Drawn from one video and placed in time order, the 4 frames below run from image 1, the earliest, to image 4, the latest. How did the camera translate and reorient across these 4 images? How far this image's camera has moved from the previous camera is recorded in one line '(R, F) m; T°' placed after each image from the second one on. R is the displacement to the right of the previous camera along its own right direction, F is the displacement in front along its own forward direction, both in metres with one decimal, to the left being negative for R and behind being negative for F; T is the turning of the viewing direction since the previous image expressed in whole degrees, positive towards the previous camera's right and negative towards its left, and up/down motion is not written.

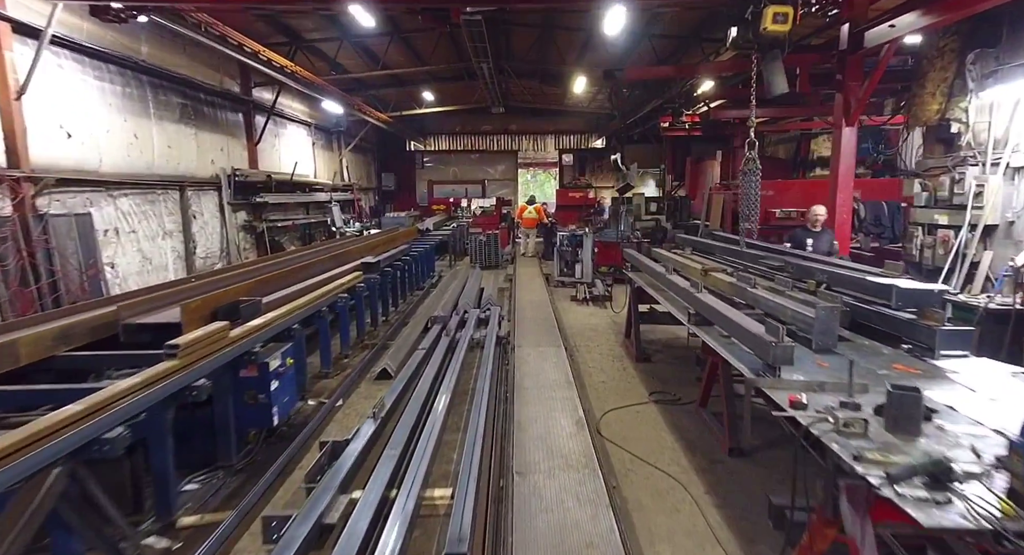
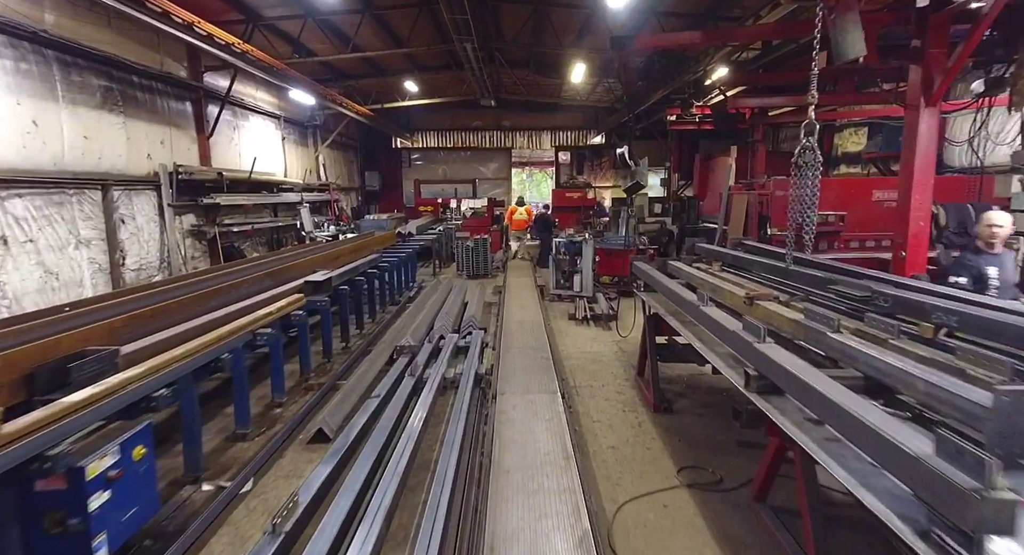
(+0.1, +0.8) m; 0°
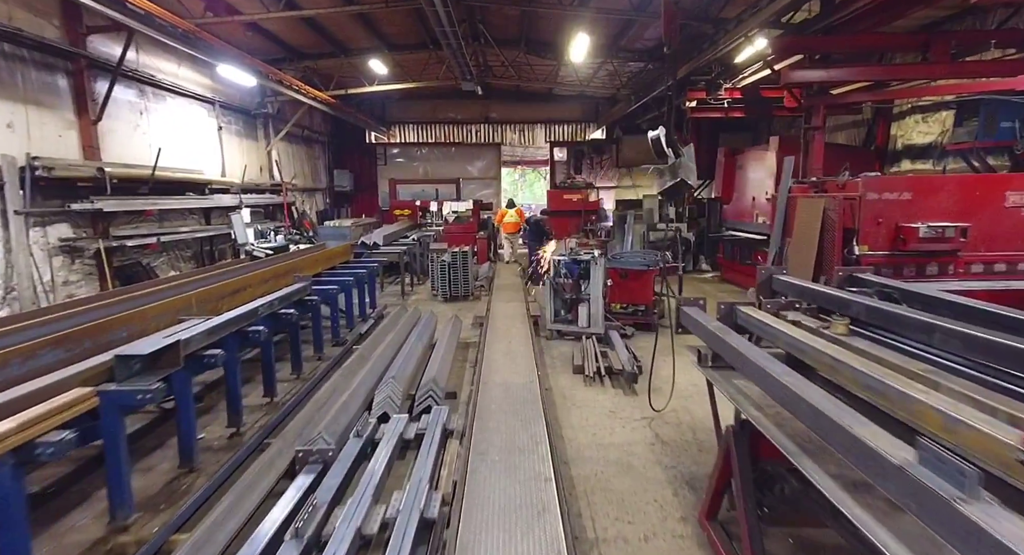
(+0.1, +1.3) m; +1°
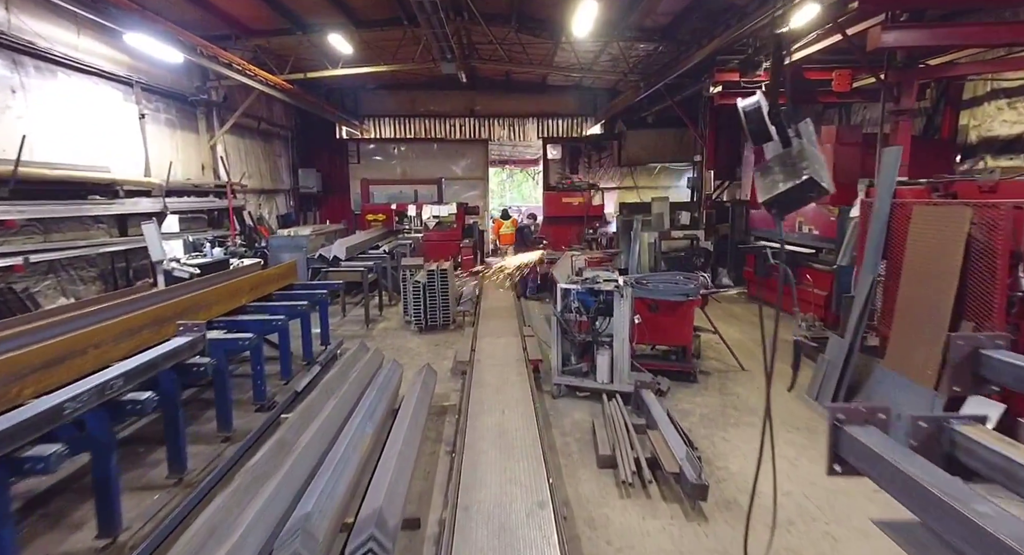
(0.0, +1.1) m; +2°
